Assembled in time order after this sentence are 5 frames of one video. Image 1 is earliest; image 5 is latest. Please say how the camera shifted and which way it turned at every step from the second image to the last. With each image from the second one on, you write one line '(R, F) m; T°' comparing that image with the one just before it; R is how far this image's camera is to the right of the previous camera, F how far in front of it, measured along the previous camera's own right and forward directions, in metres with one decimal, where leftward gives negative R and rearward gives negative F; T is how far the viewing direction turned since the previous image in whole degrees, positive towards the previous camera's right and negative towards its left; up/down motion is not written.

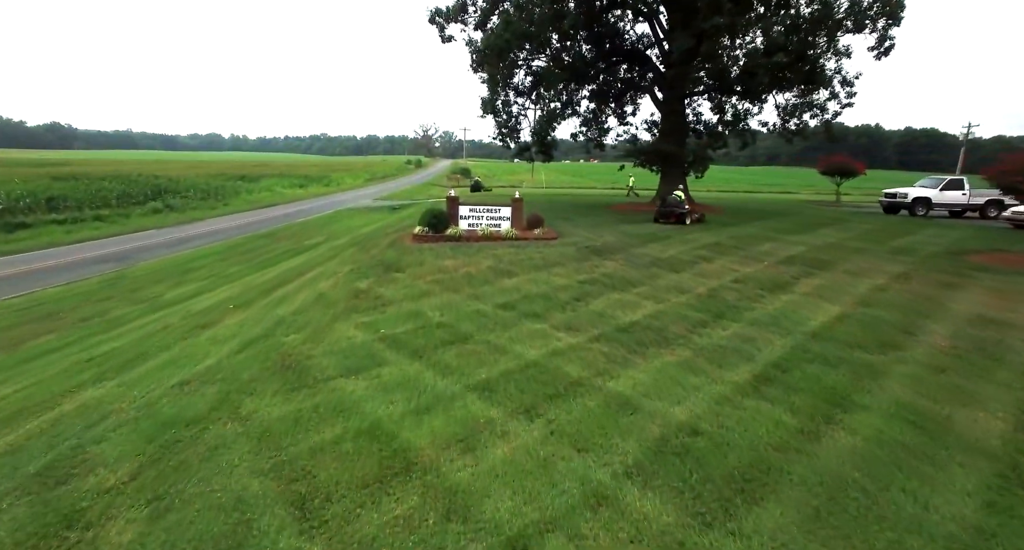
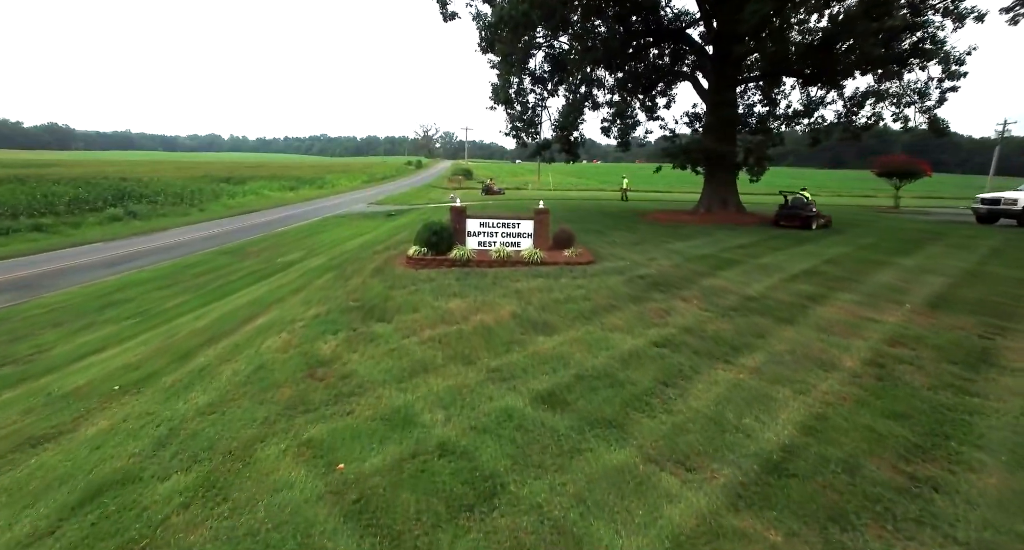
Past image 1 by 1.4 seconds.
(-0.5, +3.3) m; 0°
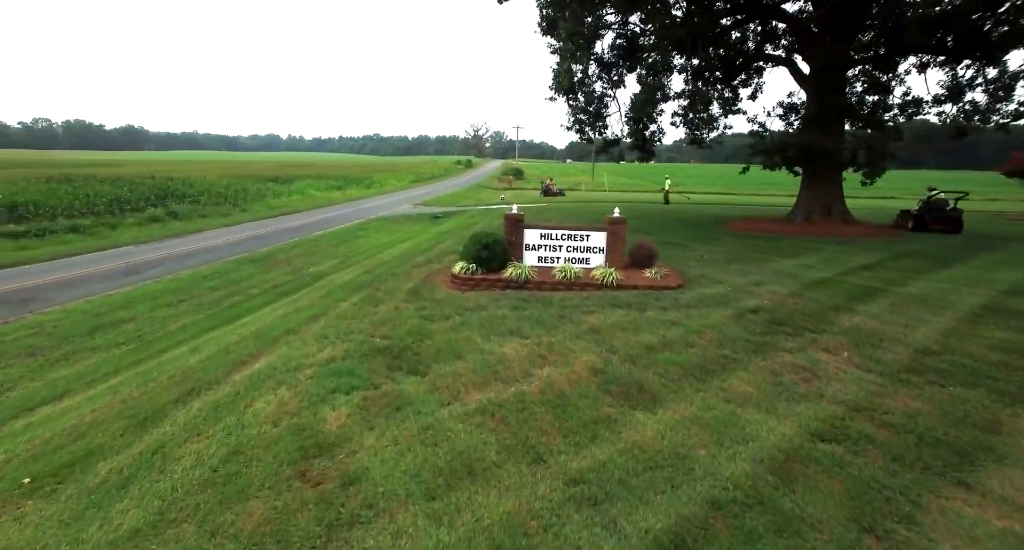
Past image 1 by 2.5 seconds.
(-0.4, +2.1) m; -5°
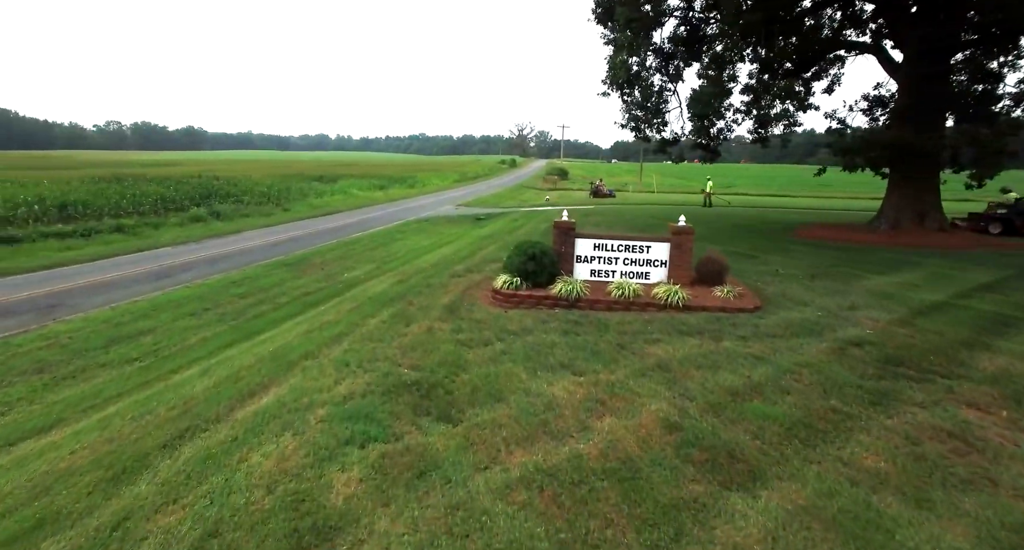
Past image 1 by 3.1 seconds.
(-0.1, +1.1) m; -5°
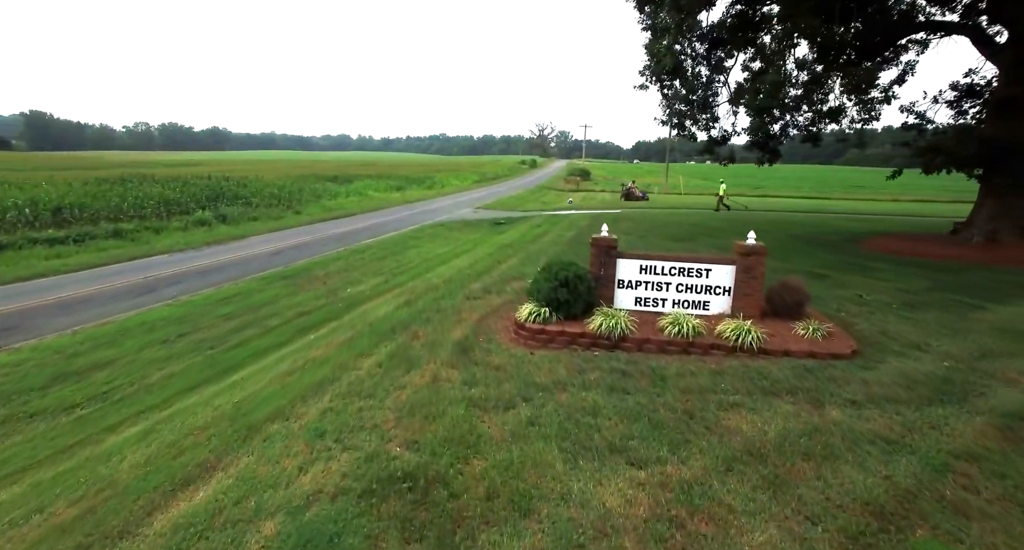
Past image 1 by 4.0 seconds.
(-0.1, +1.5) m; -2°
